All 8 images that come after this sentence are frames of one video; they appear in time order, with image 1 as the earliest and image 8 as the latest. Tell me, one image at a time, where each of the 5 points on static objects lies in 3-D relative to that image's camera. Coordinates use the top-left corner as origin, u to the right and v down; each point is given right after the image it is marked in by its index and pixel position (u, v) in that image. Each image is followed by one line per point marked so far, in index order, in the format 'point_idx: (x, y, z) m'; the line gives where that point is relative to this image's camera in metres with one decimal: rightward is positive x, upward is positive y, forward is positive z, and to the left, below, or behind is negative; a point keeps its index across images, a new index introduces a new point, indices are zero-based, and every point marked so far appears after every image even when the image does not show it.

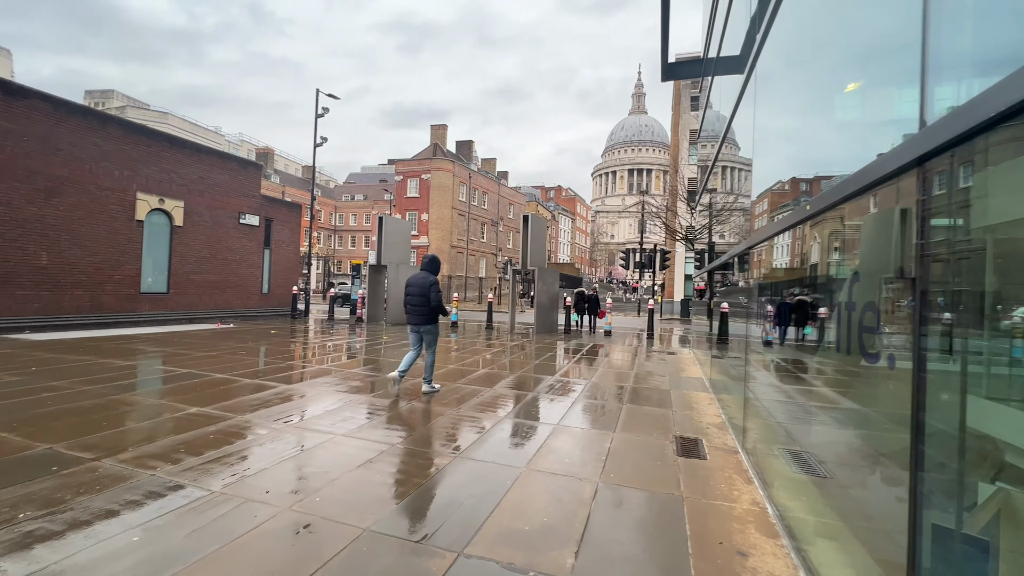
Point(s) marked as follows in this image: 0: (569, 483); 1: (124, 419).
0: (+0.4, -1.4, +3.5) m
1: (-3.6, -1.2, +4.5) m
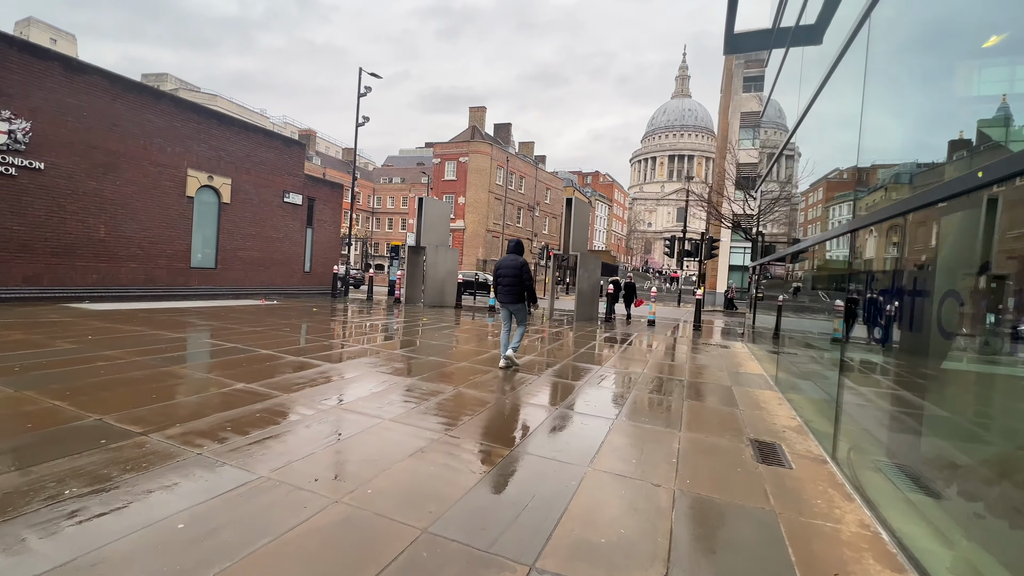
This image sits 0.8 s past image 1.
0: (+0.8, -1.3, +3.1) m
1: (-3.1, -1.0, +4.4) m
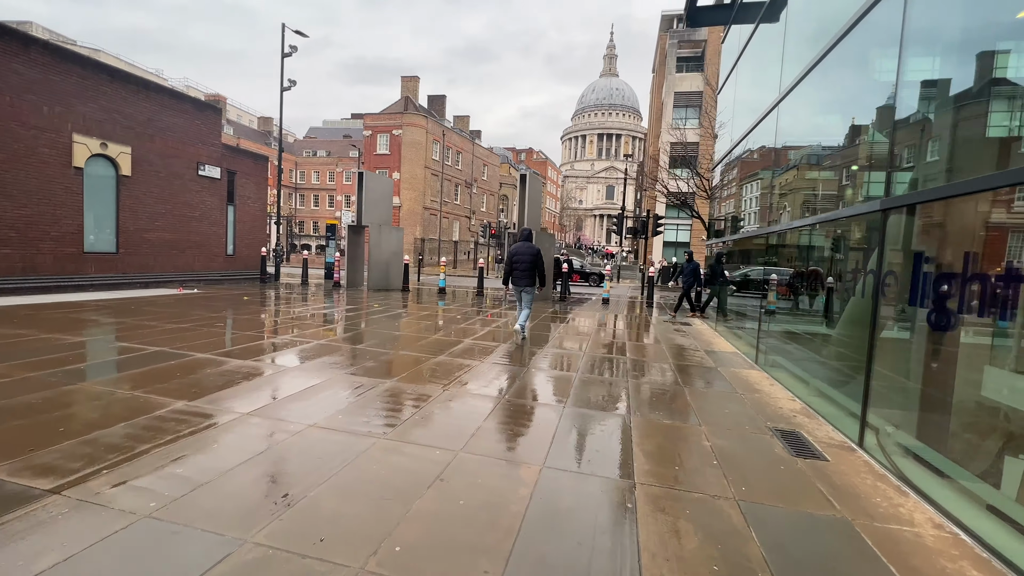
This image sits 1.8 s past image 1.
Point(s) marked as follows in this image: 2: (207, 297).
0: (+1.1, -1.2, +2.7) m
1: (-3.0, -0.9, +3.4) m
2: (-7.2, -0.2, +11.4) m
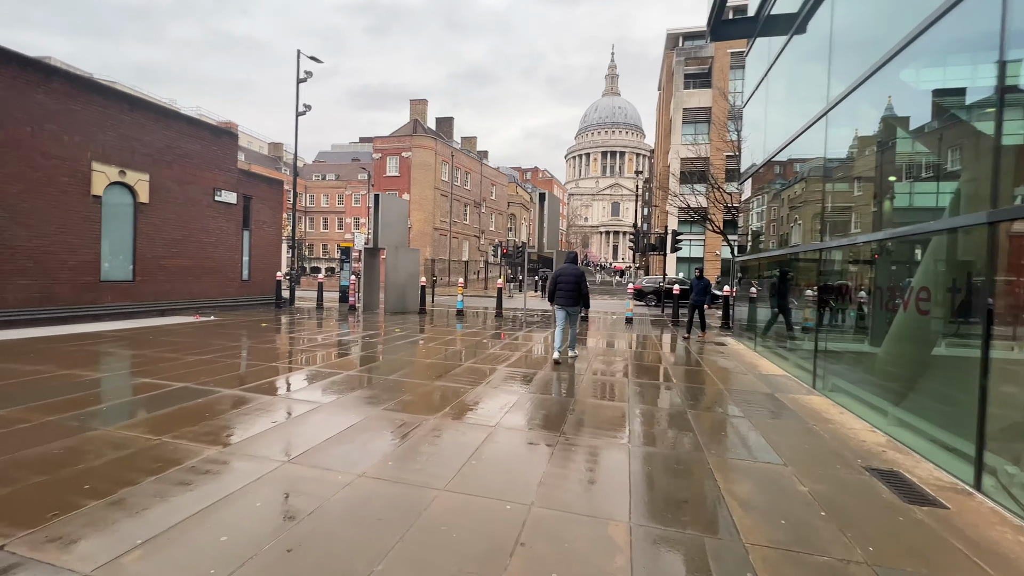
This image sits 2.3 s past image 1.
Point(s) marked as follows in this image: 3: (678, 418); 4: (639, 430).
0: (+1.5, -1.3, +2.3) m
1: (-2.6, -1.2, +3.1) m
2: (-6.7, -0.8, +11.1) m
3: (+1.7, -1.3, +4.8) m
4: (+1.2, -1.3, +4.4) m
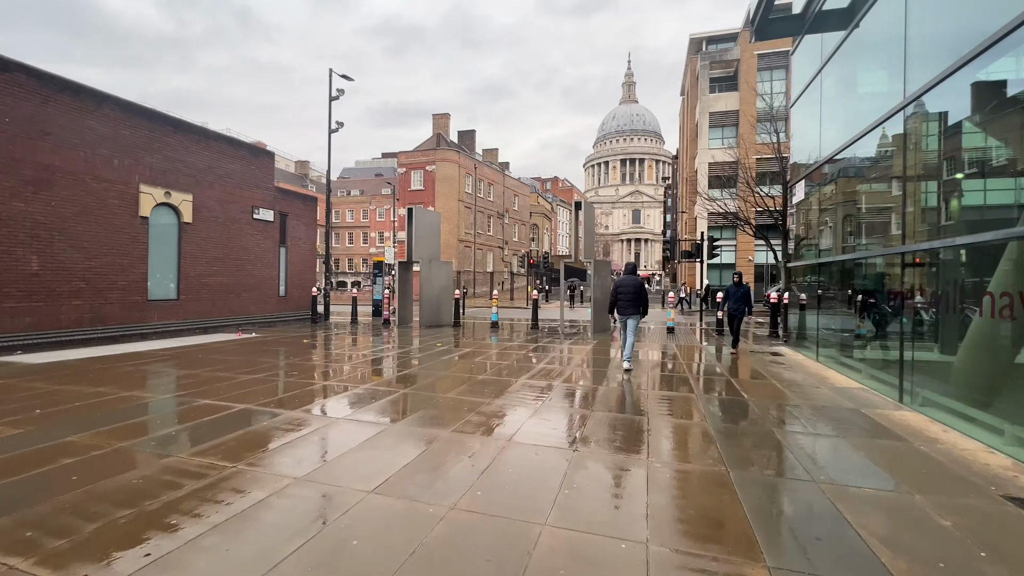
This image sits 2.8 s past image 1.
0: (+2.1, -1.4, +2.0) m
1: (-1.9, -1.3, +2.9) m
2: (-5.7, -1.2, +11.1) m
3: (+2.4, -1.4, +4.5) m
4: (+1.8, -1.4, +4.1) m
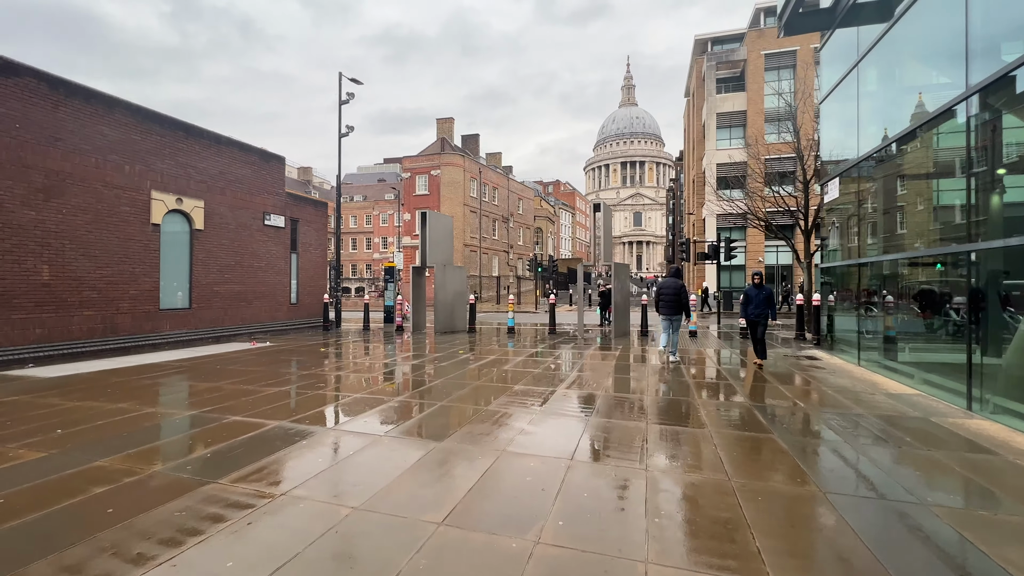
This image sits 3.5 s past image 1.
0: (+2.6, -1.4, +1.7) m
1: (-1.5, -1.4, +2.6) m
2: (-5.2, -1.4, +10.8) m
3: (+2.8, -1.4, +4.2) m
4: (+2.3, -1.4, +3.8) m
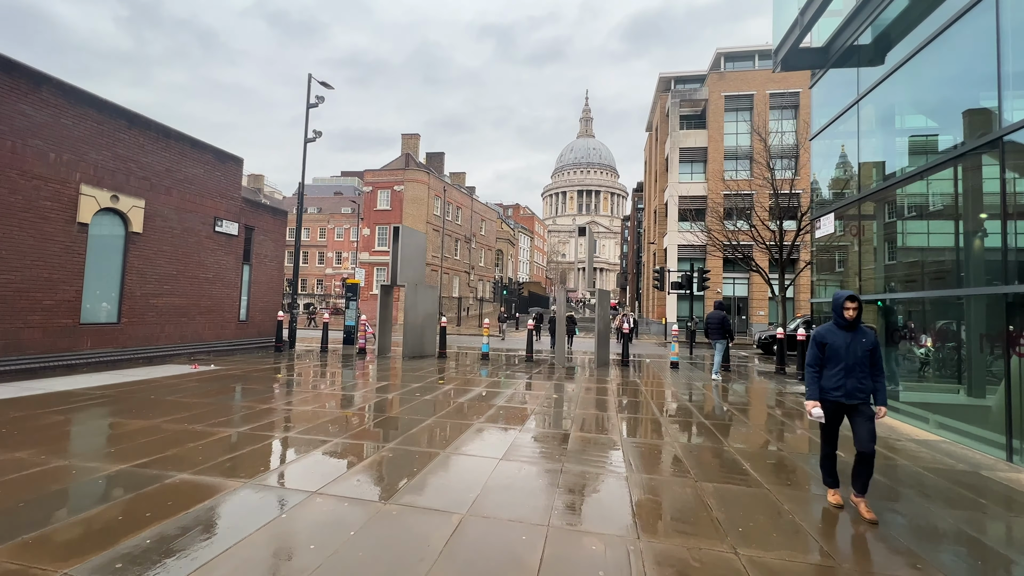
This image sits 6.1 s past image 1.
0: (+3.1, -1.6, +1.1) m
1: (-1.0, -1.4, +1.6) m
2: (-5.6, -1.7, +9.4) m
3: (+3.1, -1.7, +3.6) m
4: (+2.6, -1.7, +3.2) m
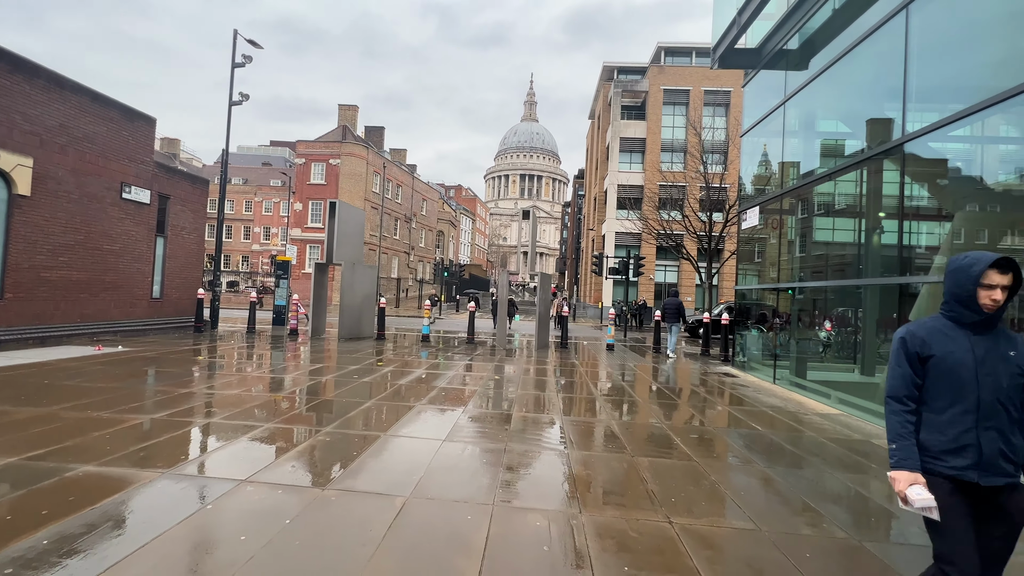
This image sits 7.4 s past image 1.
0: (+3.0, -1.6, +1.5) m
1: (-1.2, -1.3, +1.4) m
2: (-6.7, -1.2, +8.6) m
3: (+2.6, -1.6, +4.0) m
4: (+2.2, -1.6, +3.5) m
